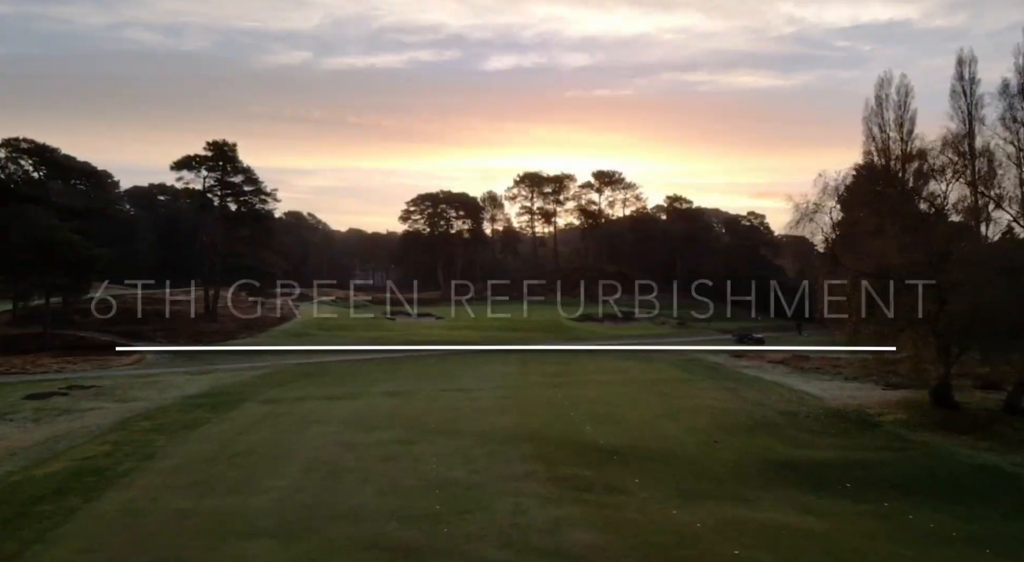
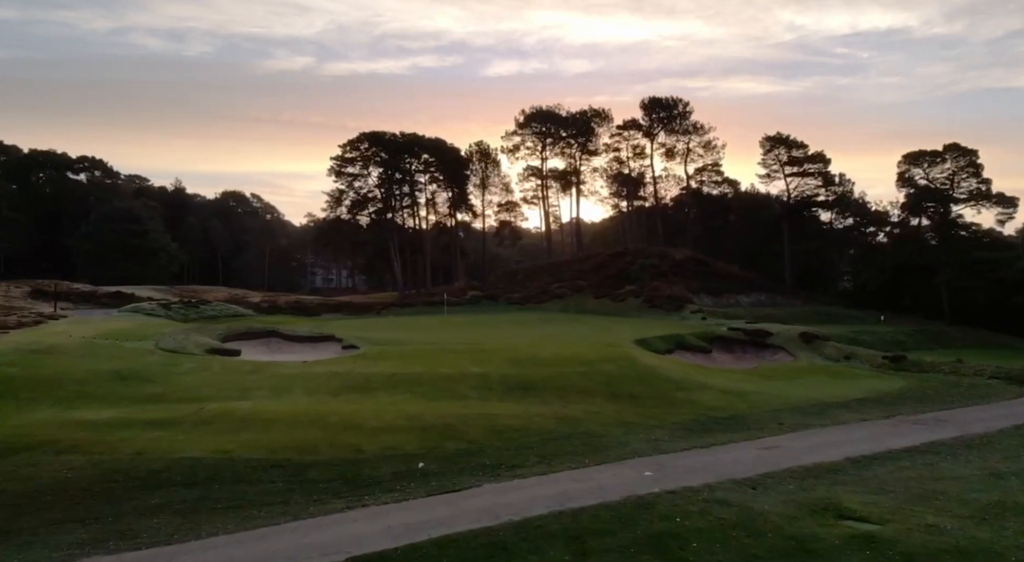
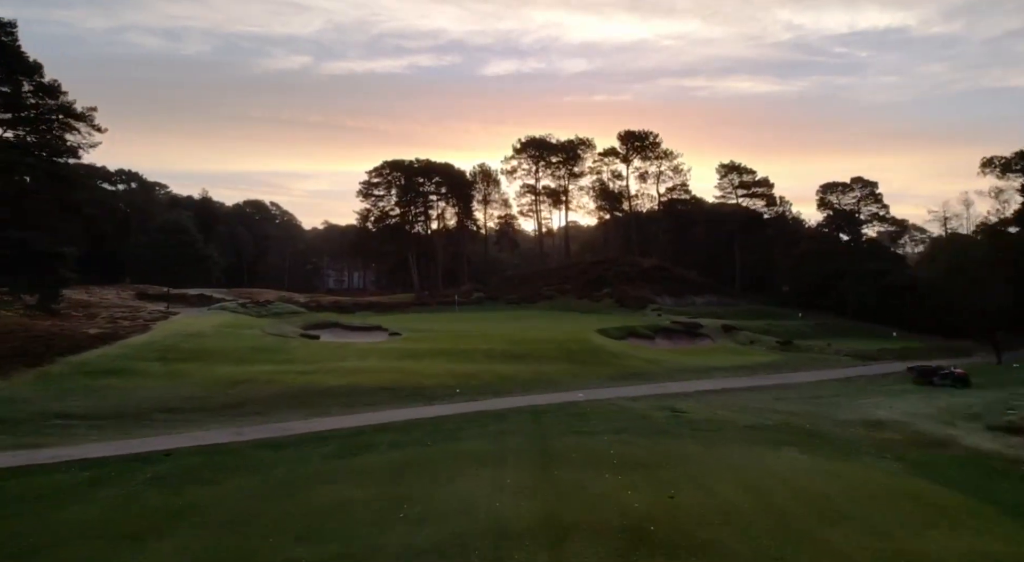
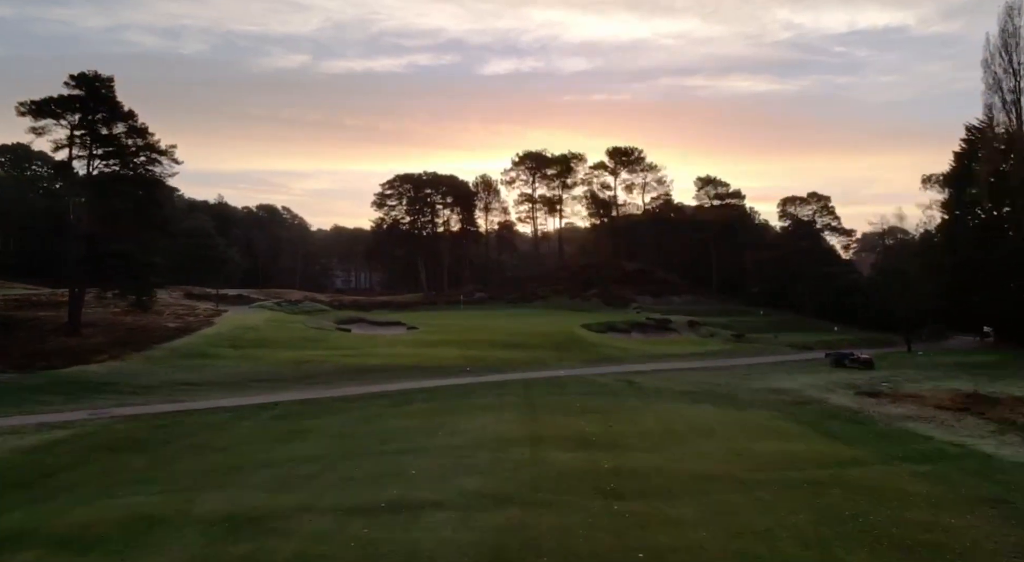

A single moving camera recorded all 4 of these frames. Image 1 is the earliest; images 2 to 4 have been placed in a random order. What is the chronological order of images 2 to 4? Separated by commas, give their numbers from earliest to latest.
4, 3, 2
